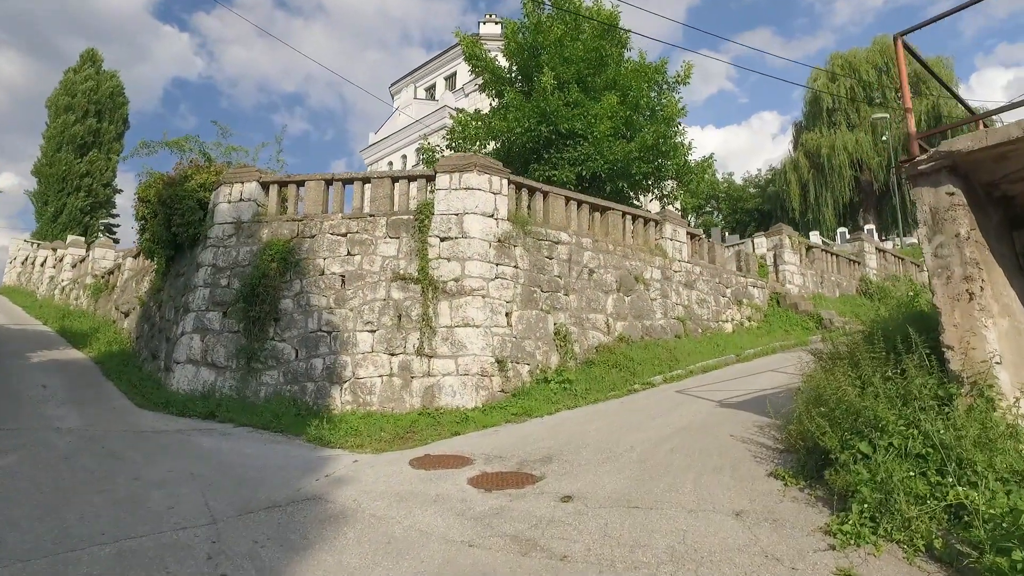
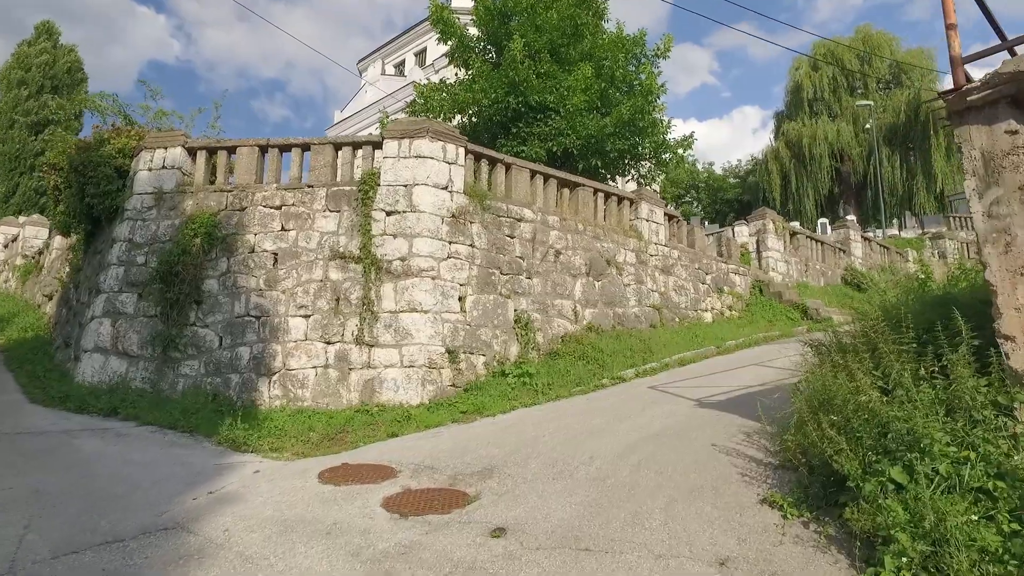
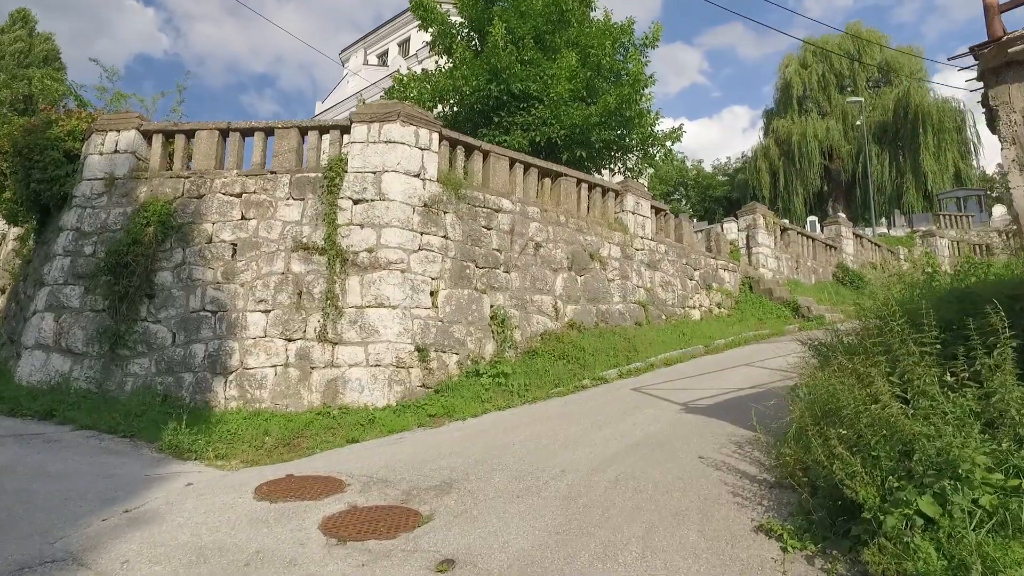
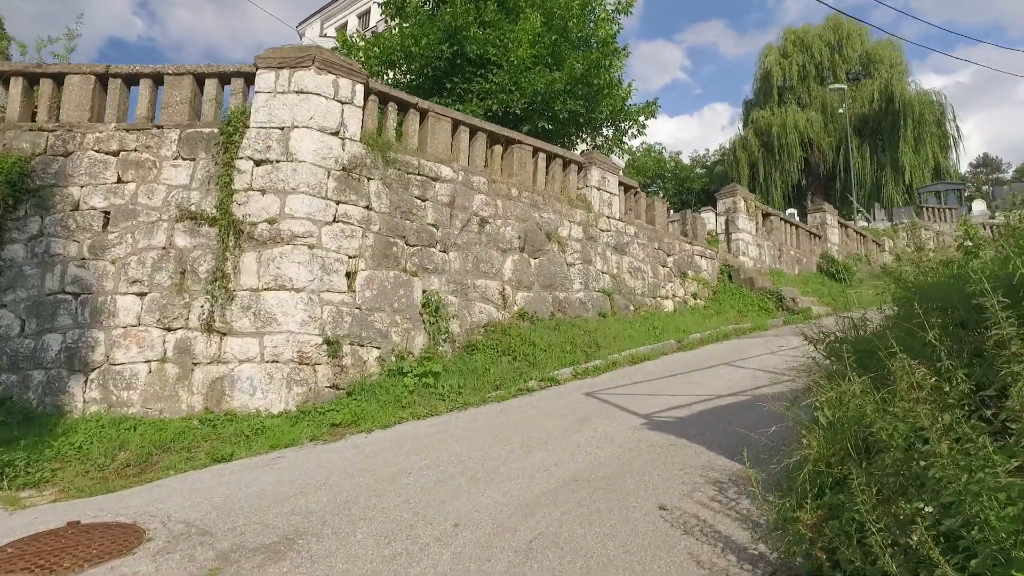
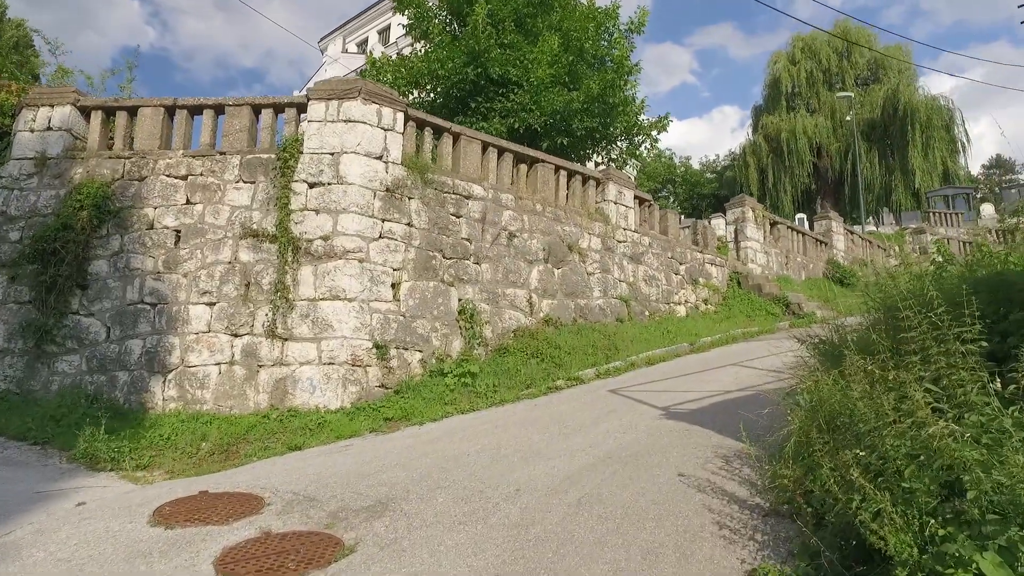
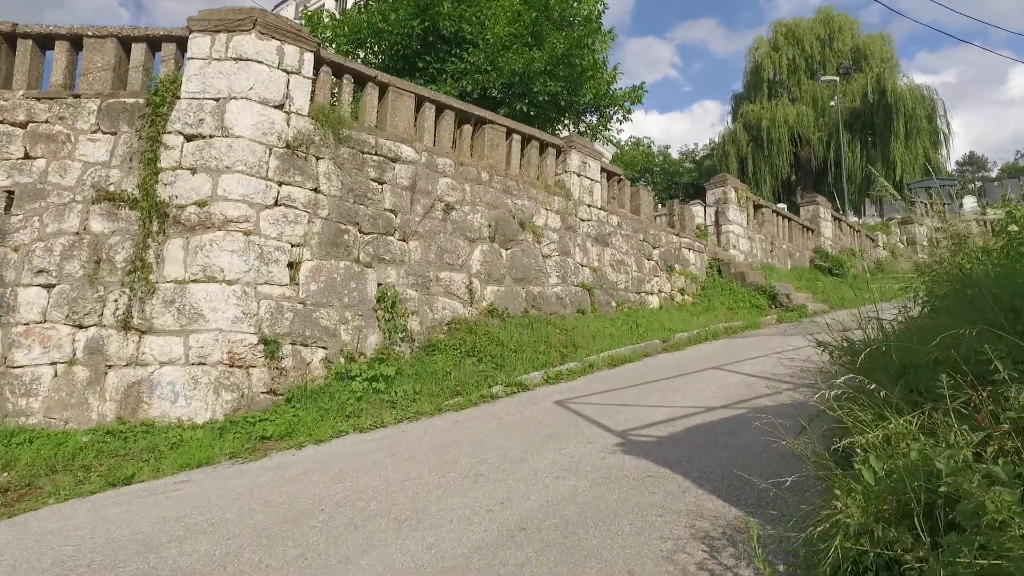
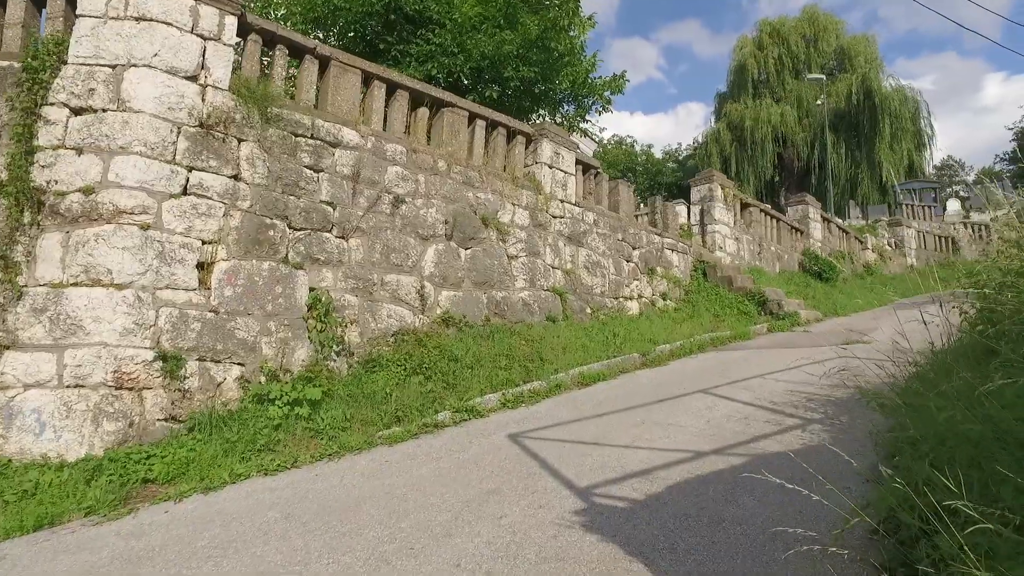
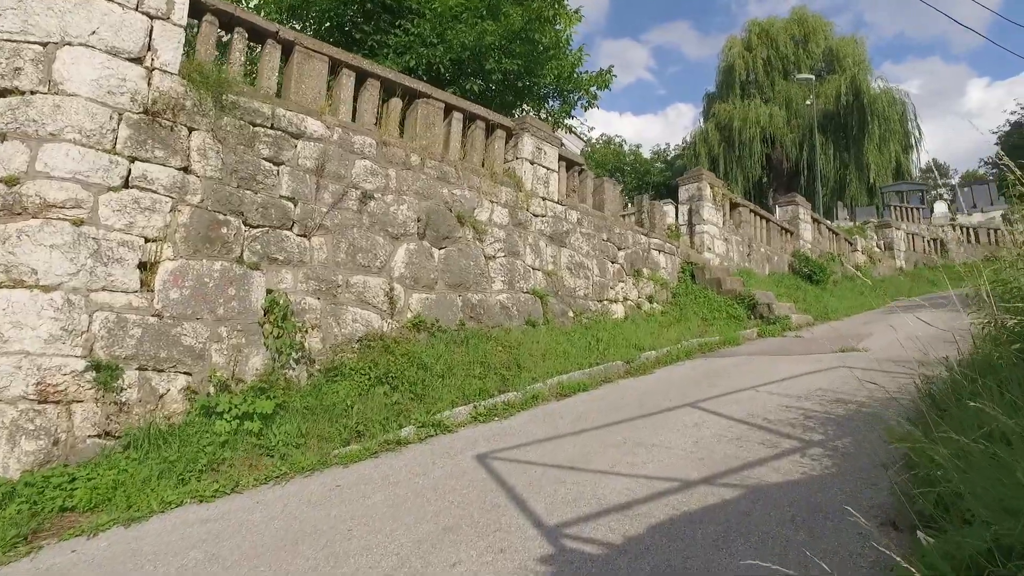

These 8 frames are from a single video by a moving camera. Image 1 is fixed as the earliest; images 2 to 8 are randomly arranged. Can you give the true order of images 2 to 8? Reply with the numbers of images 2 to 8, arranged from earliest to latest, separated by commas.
2, 3, 5, 4, 6, 7, 8
